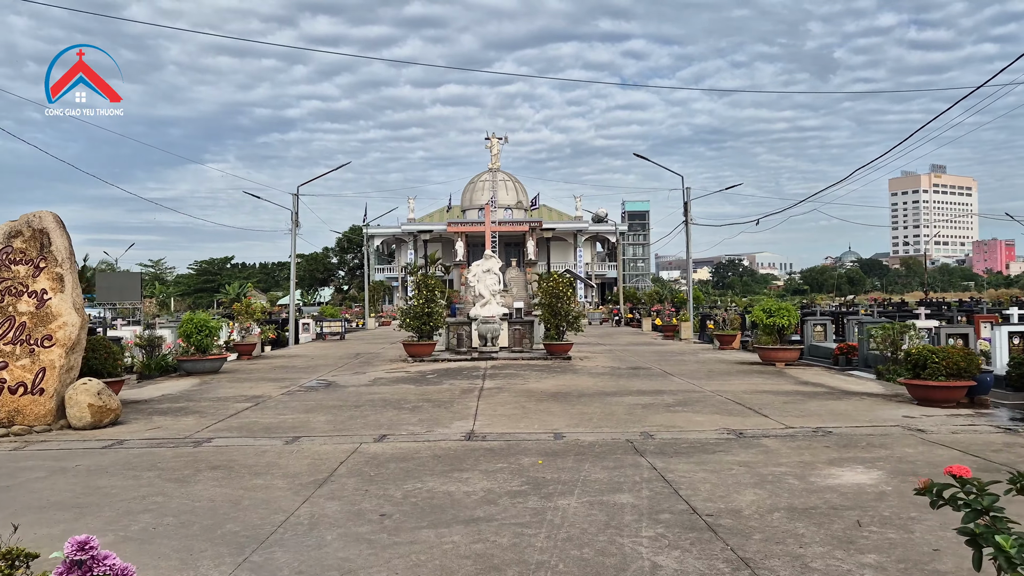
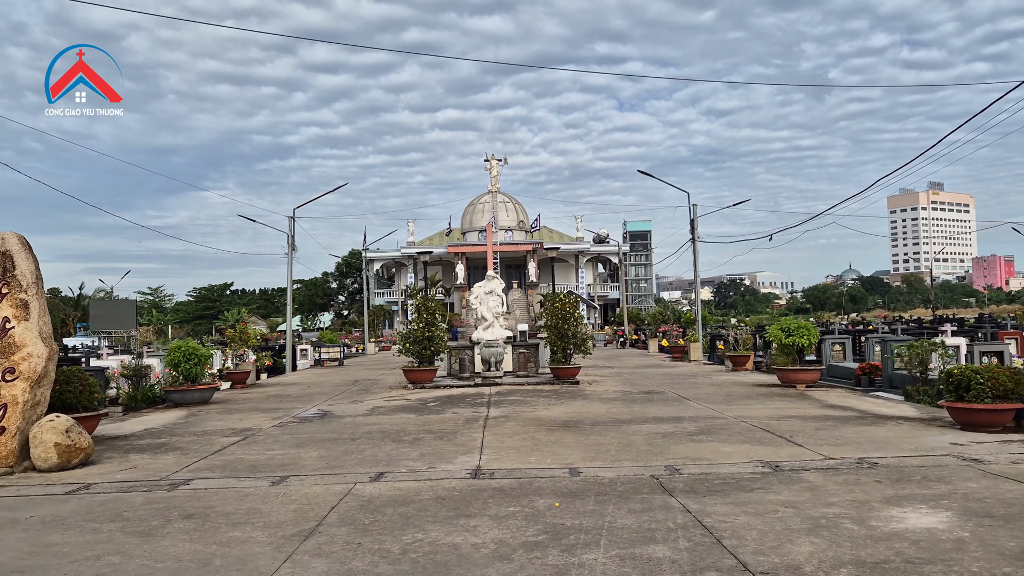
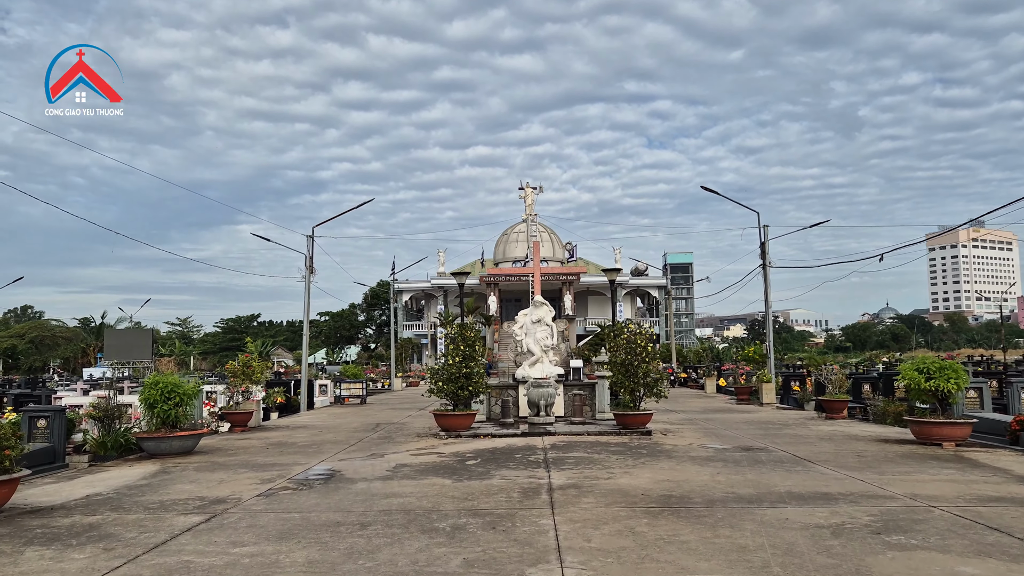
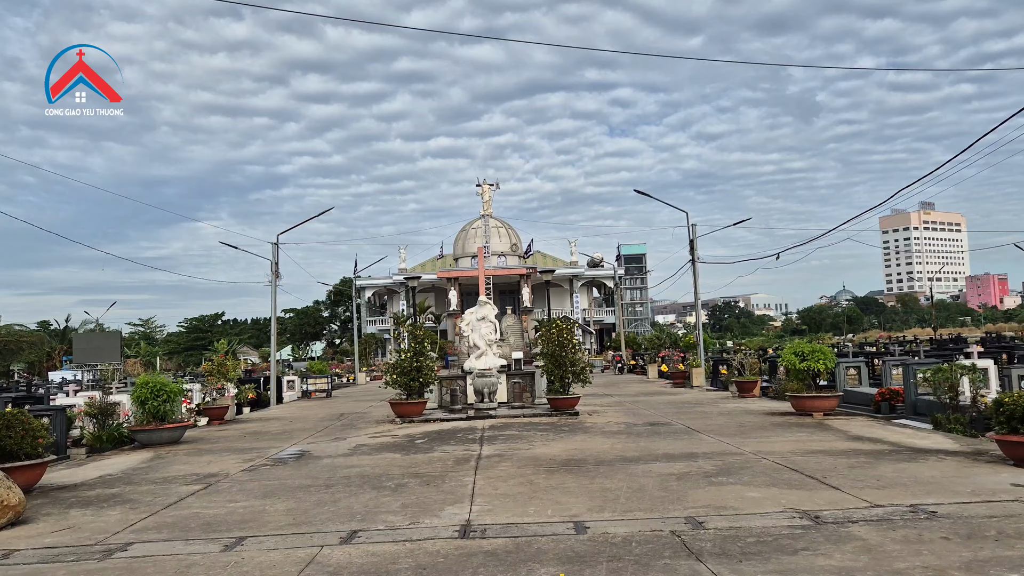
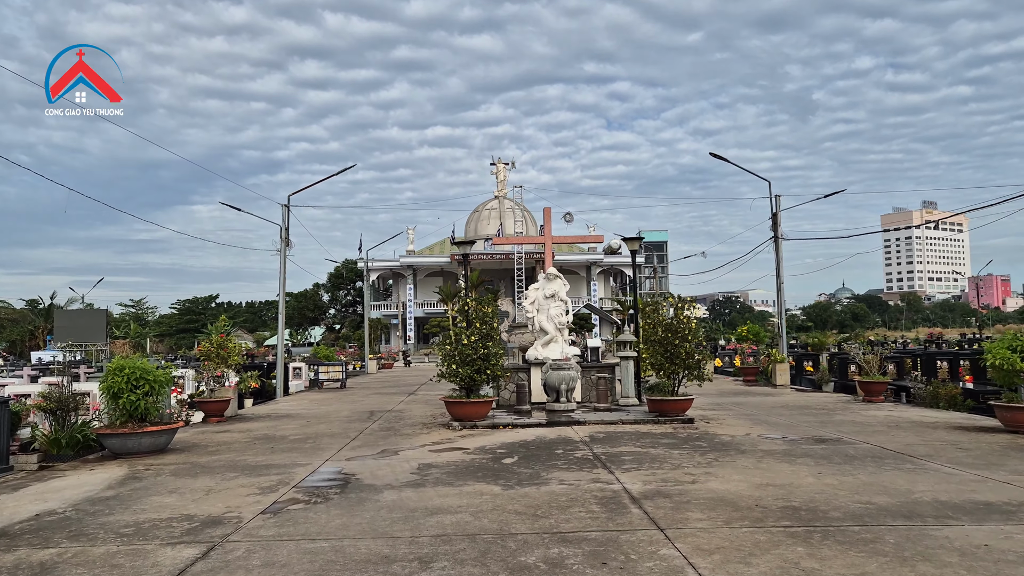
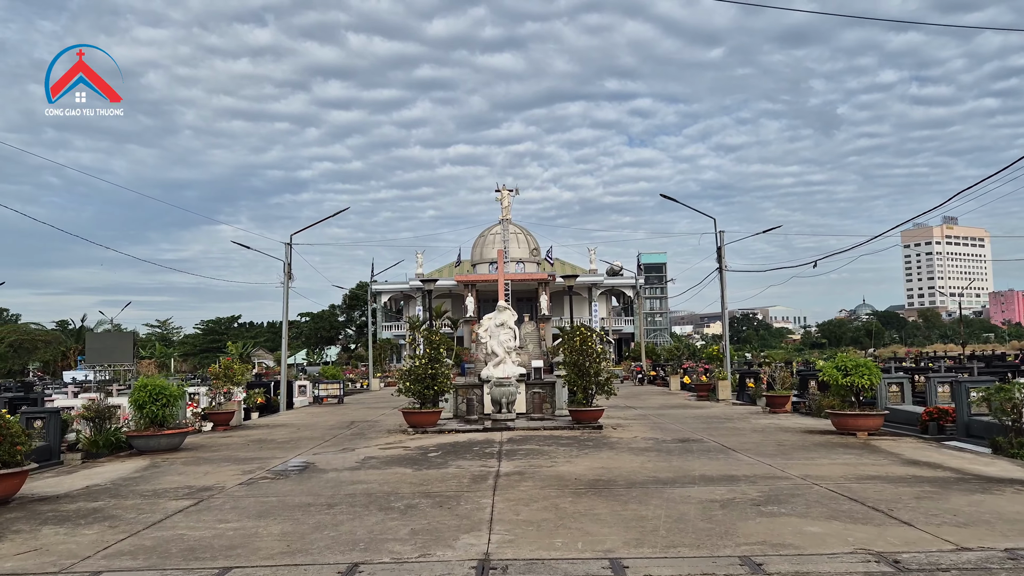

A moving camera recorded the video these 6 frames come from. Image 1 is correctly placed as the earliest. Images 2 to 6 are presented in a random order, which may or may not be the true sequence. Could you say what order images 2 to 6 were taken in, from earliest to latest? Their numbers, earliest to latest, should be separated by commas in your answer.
2, 4, 6, 3, 5
